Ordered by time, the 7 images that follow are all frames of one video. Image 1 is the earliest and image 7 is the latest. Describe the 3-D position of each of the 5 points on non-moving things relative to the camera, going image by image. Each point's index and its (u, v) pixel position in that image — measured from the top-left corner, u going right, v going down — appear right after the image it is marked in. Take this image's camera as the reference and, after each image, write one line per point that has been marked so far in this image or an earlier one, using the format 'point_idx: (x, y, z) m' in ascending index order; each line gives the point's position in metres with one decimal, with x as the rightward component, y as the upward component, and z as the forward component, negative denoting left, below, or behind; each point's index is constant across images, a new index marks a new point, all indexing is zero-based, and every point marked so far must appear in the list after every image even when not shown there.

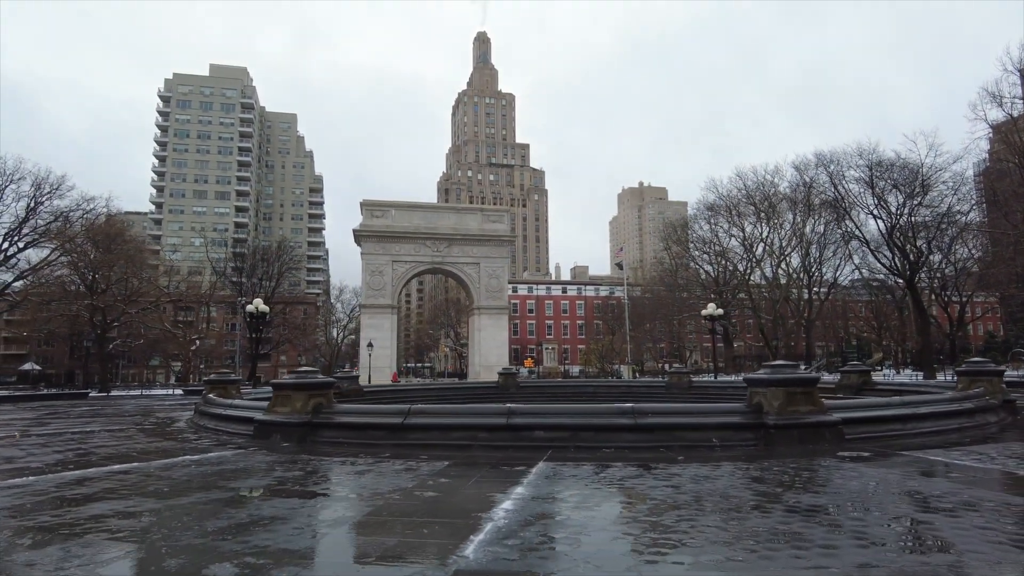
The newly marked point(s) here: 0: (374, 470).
0: (-1.6, -2.2, +7.3) m
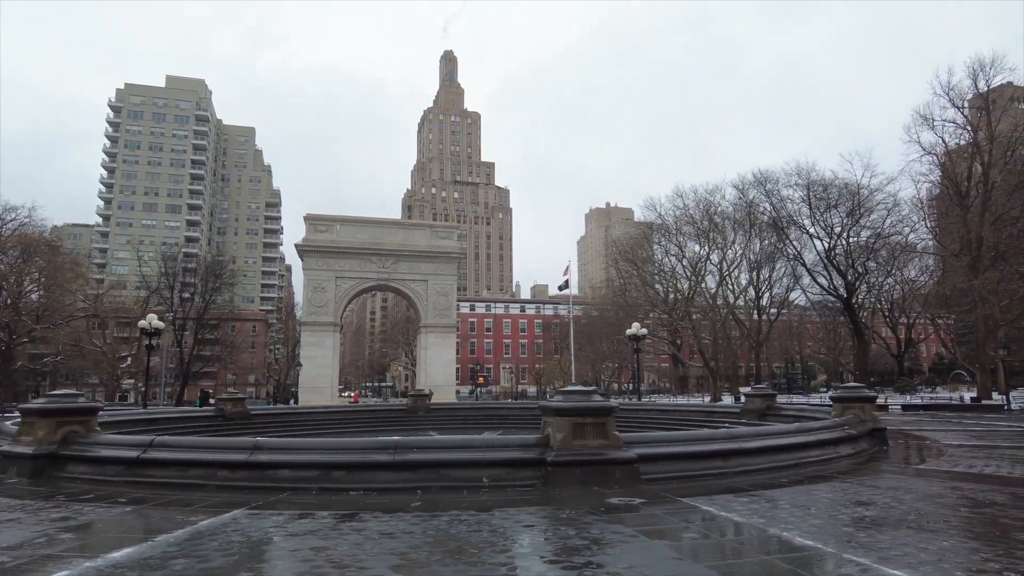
0: (-4.7, -2.2, +5.8) m
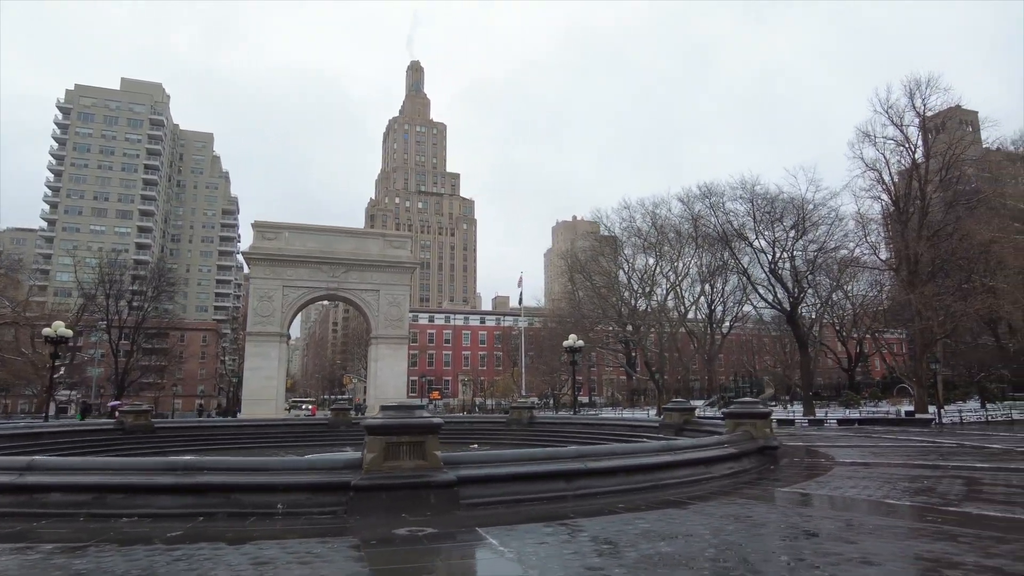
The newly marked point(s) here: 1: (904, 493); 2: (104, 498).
0: (-6.7, -2.2, +4.8) m
1: (+4.8, -2.6, +7.5) m
2: (-4.2, -2.2, +6.3) m
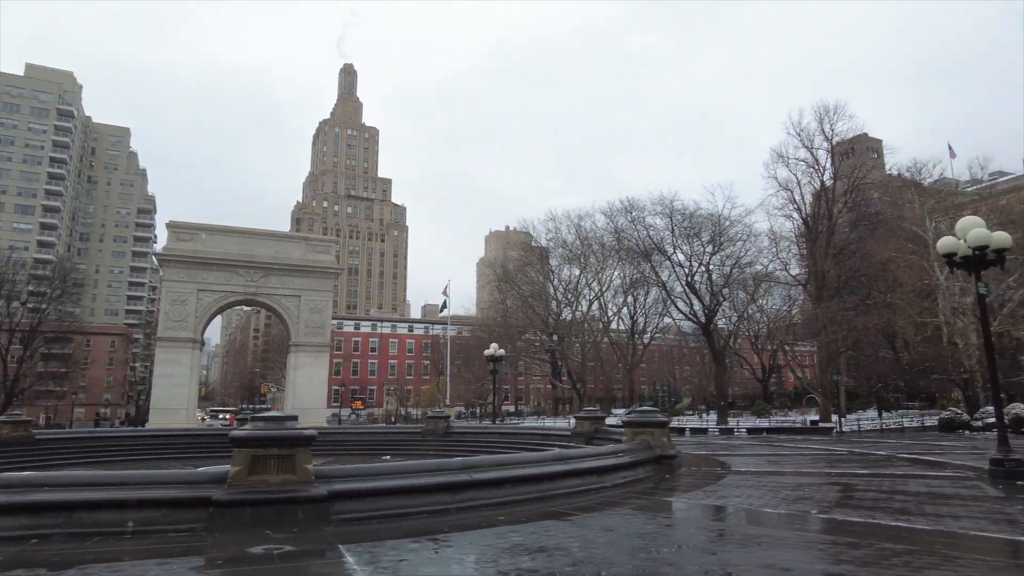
0: (-7.7, -2.1, +3.8) m
1: (+3.4, -2.7, +7.7) m
2: (-5.4, -2.2, +5.6) m
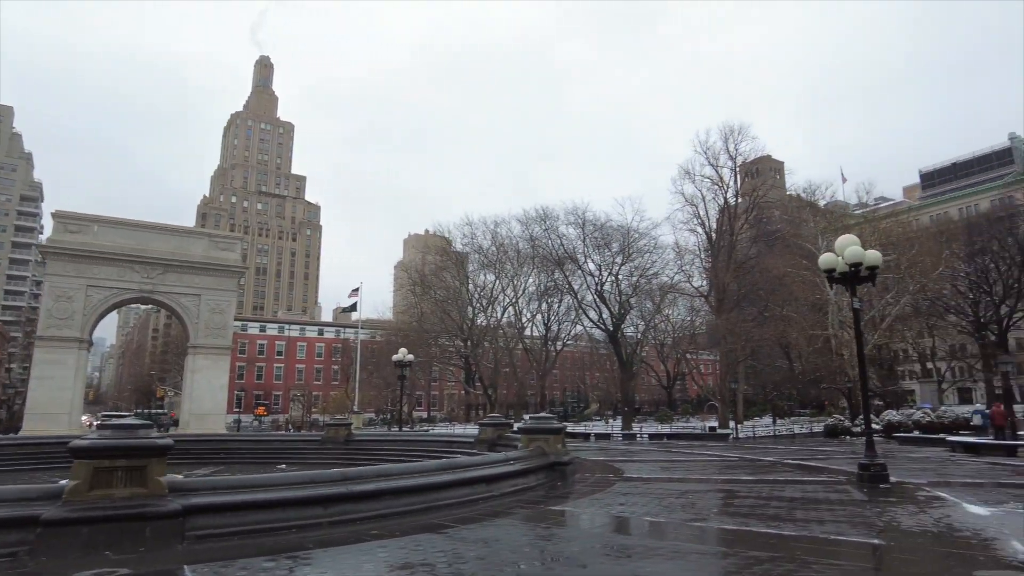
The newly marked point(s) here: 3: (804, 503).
0: (-8.5, -1.9, +2.5) m
1: (+2.0, -2.8, +7.8) m
2: (-6.5, -2.0, +4.5) m
3: (+3.8, -2.8, +8.0) m
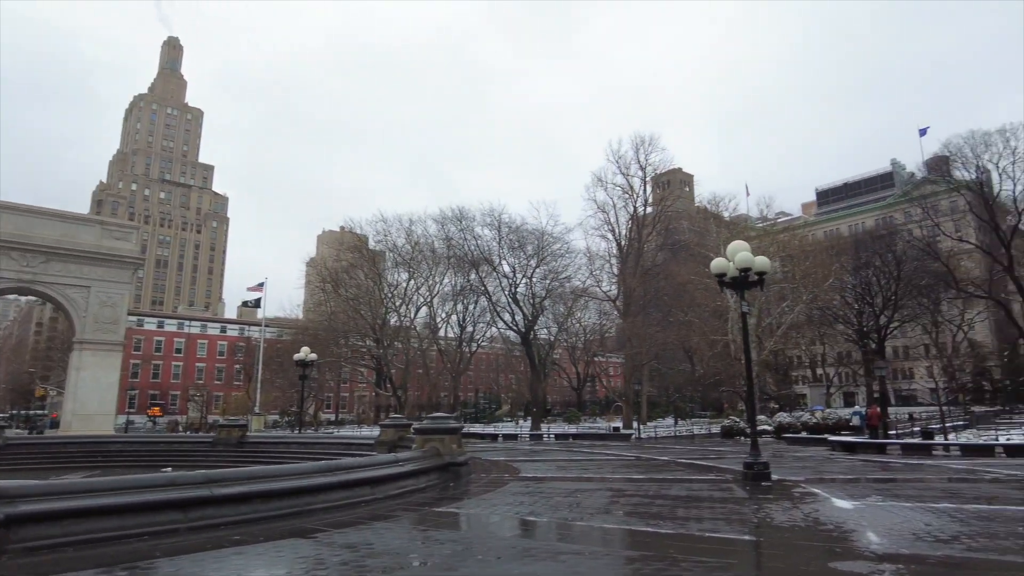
0: (-9.2, -1.5, +1.1) m
1: (+0.5, -2.8, +7.7) m
2: (-7.5, -1.8, +3.4) m
3: (+2.3, -2.8, +8.1) m
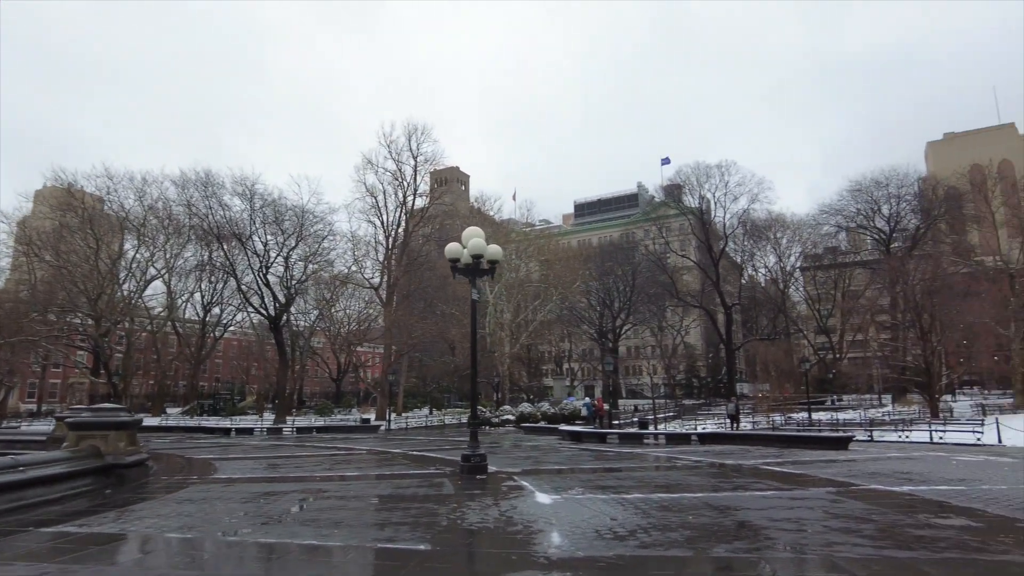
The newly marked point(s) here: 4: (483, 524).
0: (-9.7, -0.6, -3.4) m
1: (-3.1, -2.4, +6.2) m
2: (-8.9, -0.9, -0.6) m
3: (-1.5, -2.6, +7.2) m
4: (-0.3, -2.4, +6.1) m
